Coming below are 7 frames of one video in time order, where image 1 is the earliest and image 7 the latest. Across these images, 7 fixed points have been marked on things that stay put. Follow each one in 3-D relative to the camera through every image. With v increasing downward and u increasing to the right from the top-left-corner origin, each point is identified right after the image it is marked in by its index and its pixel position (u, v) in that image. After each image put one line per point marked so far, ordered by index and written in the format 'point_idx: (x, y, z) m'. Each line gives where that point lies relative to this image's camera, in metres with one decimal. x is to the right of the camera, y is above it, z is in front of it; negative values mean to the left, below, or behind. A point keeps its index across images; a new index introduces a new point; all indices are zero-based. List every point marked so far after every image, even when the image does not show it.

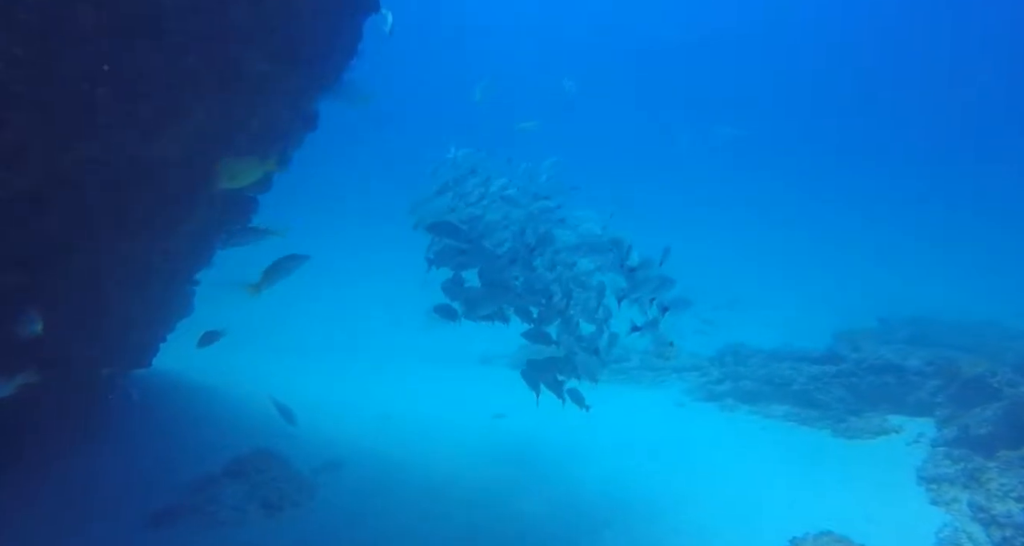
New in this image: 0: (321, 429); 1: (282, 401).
0: (-3.3, -2.8, +15.7) m
1: (-4.4, -2.5, +17.1) m
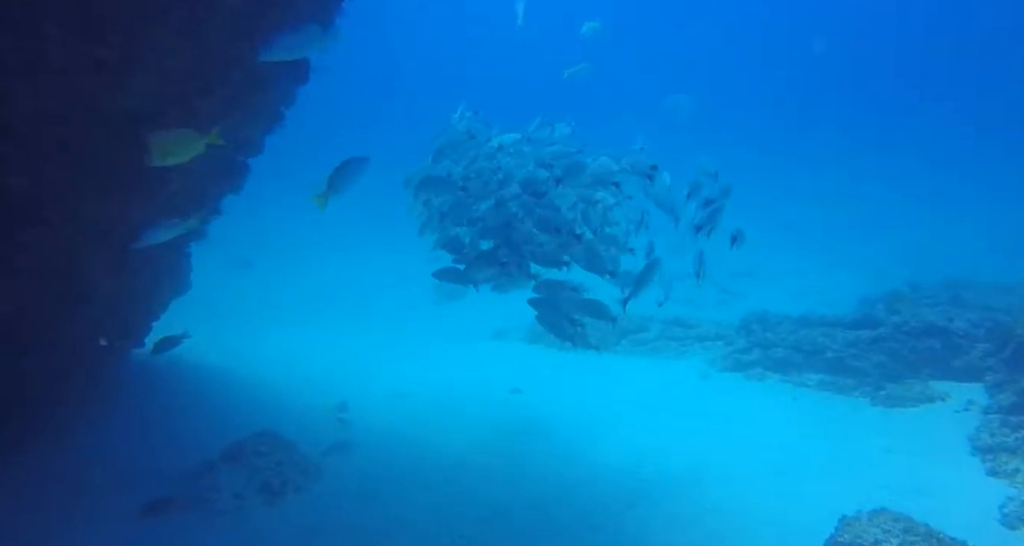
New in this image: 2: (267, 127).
0: (-3.1, -2.3, +14.9) m
1: (-4.1, -2.0, +16.3) m
2: (-3.5, +2.1, +12.9) m
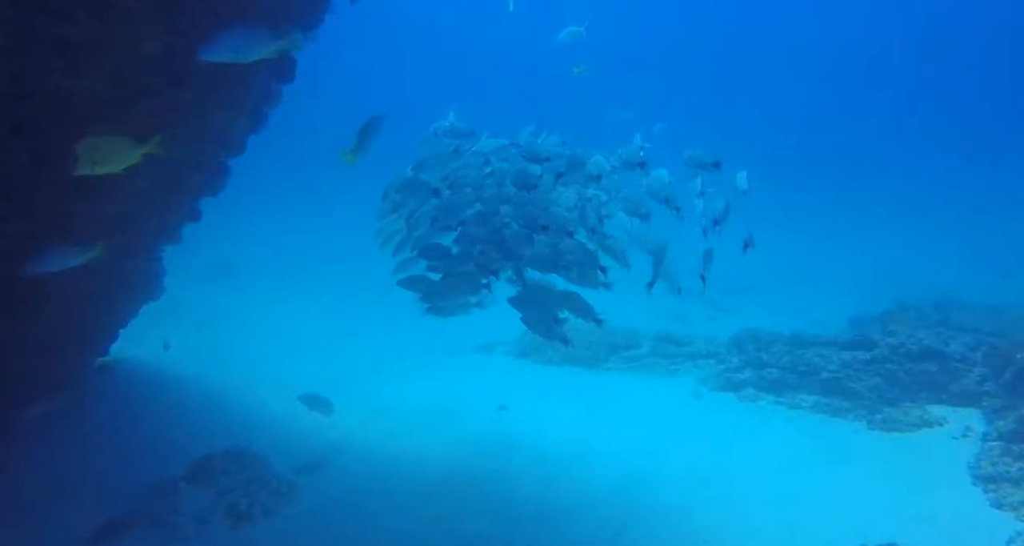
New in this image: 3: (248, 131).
0: (-3.3, -2.5, +14.3) m
1: (-4.4, -2.1, +15.7) m
2: (-3.6, +1.9, +12.4) m
3: (-3.6, +2.0, +12.4) m
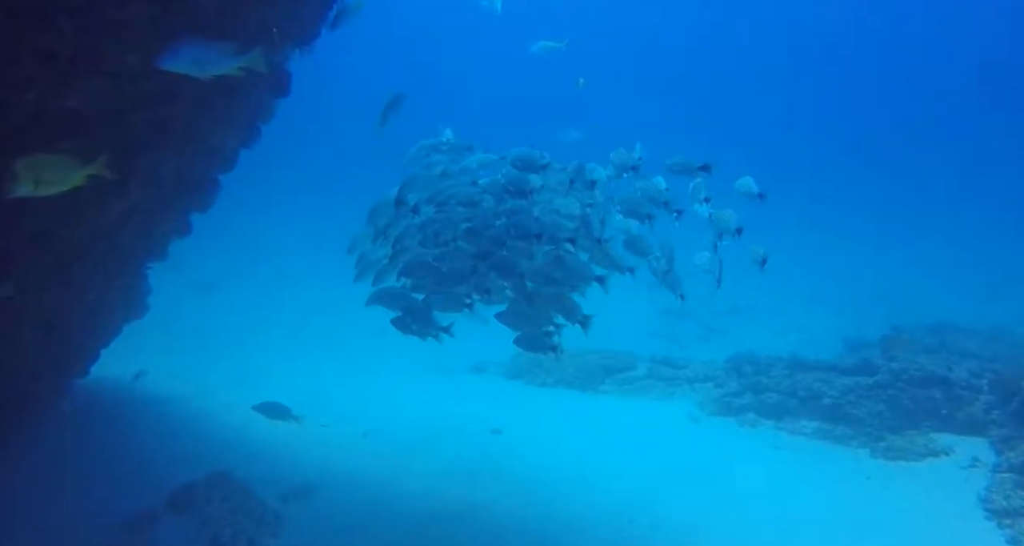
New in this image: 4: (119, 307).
0: (-3.4, -2.7, +13.9) m
1: (-4.5, -2.4, +15.2) m
2: (-3.6, +1.7, +12.0) m
3: (-3.6, +1.7, +12.0) m
4: (-5.6, -0.5, +12.9) m
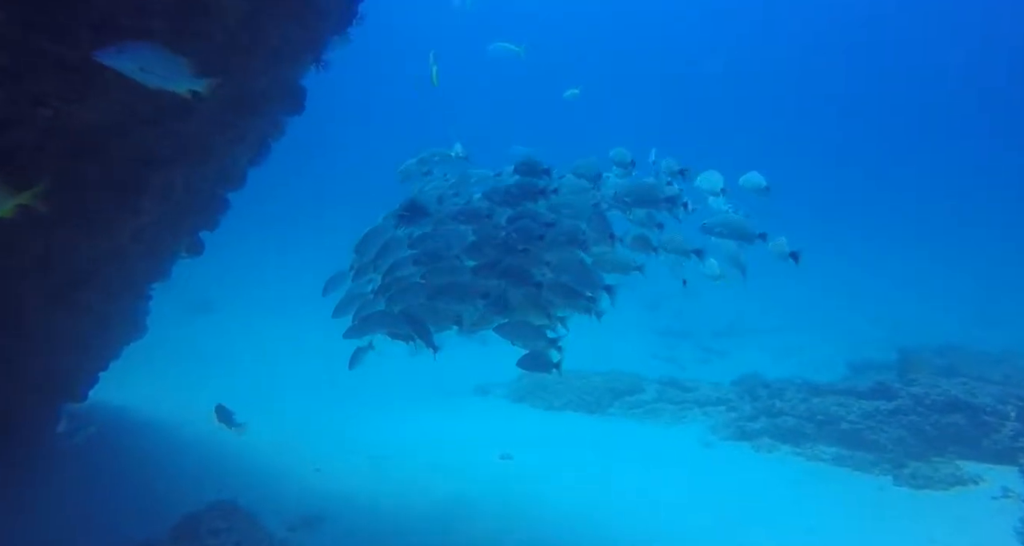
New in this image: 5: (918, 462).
0: (-3.2, -3.0, +13.3) m
1: (-4.3, -2.7, +14.6) m
2: (-3.4, +1.5, +11.5) m
3: (-3.4, +1.5, +11.5) m
4: (-5.4, -0.7, +12.3) m
5: (+6.6, -3.1, +14.5) m
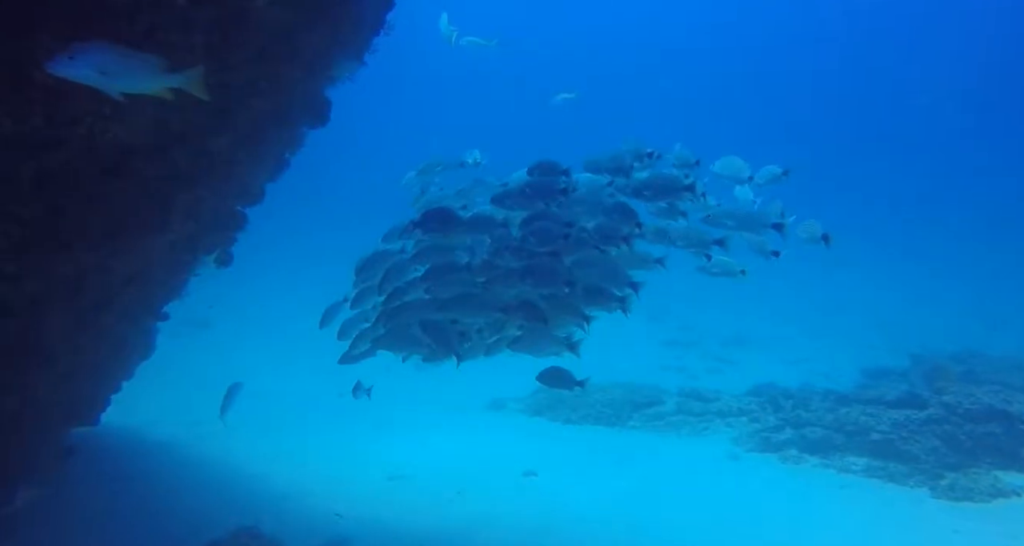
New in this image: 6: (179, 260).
0: (-2.8, -3.2, +12.8) m
1: (-3.9, -3.0, +14.2) m
2: (-3.0, +1.3, +11.1) m
3: (-3.0, +1.3, +11.1) m
4: (-5.0, -1.0, +11.8) m
5: (+6.9, -3.2, +14.1) m
6: (-3.9, +0.2, +10.4) m
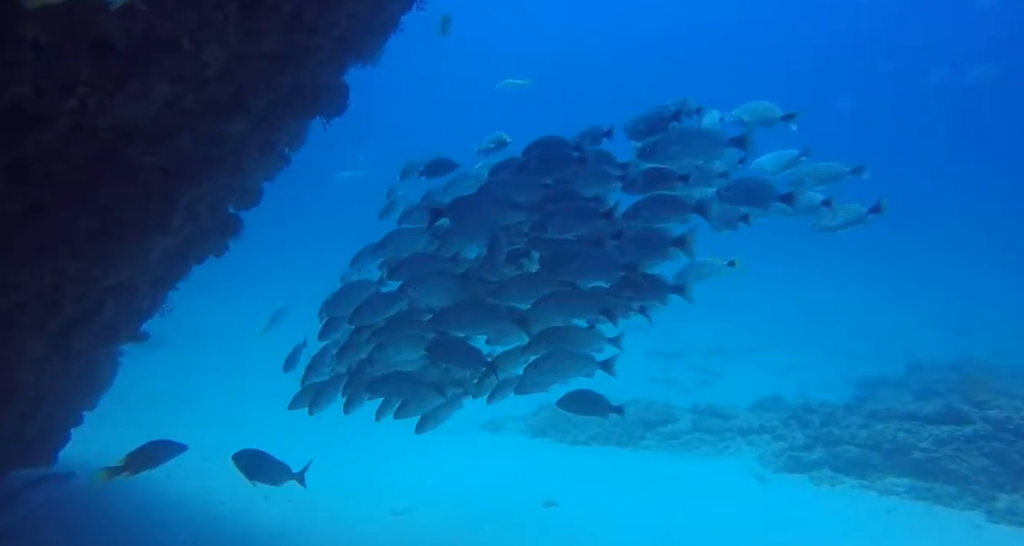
0: (-2.4, -3.4, +11.4) m
1: (-3.6, -3.1, +12.6) m
2: (-2.6, +1.1, +9.7) m
3: (-2.6, +1.2, +9.7) m
4: (-4.6, -1.1, +10.3) m
5: (+7.3, -3.2, +13.1) m
6: (-3.4, +0.1, +8.9) m
